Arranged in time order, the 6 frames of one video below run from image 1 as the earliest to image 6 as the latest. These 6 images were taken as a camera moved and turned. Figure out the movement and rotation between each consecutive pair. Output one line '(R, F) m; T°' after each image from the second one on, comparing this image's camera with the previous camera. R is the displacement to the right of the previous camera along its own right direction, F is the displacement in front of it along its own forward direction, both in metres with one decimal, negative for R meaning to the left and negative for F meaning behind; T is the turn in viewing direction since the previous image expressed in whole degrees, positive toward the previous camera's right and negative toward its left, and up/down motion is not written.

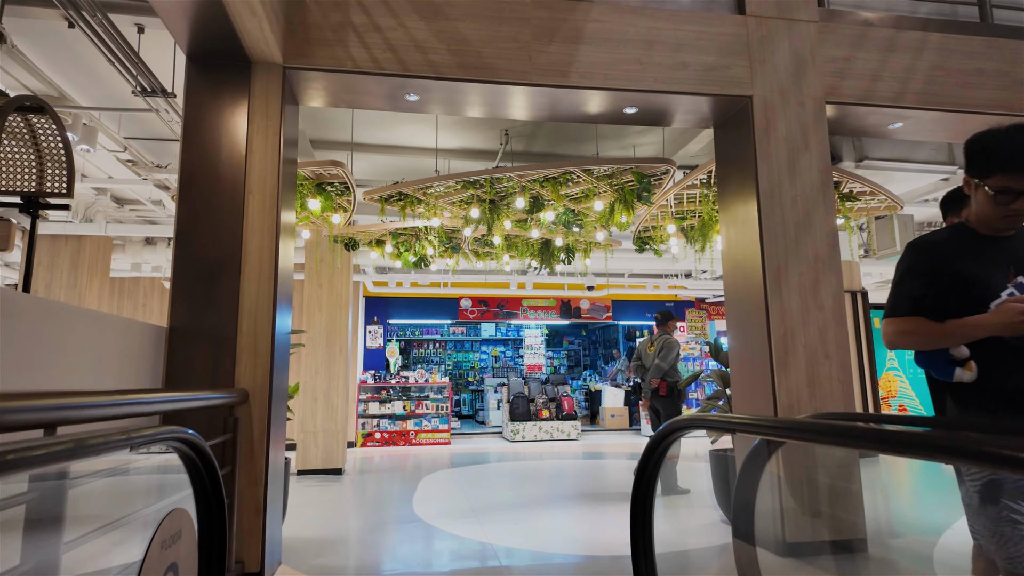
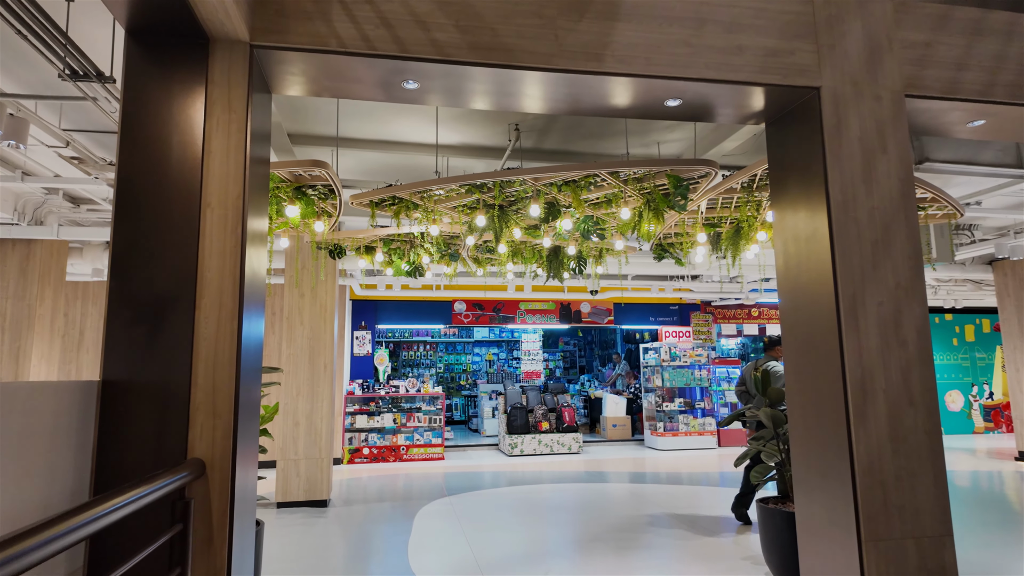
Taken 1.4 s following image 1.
(-0.2, +0.7) m; +1°
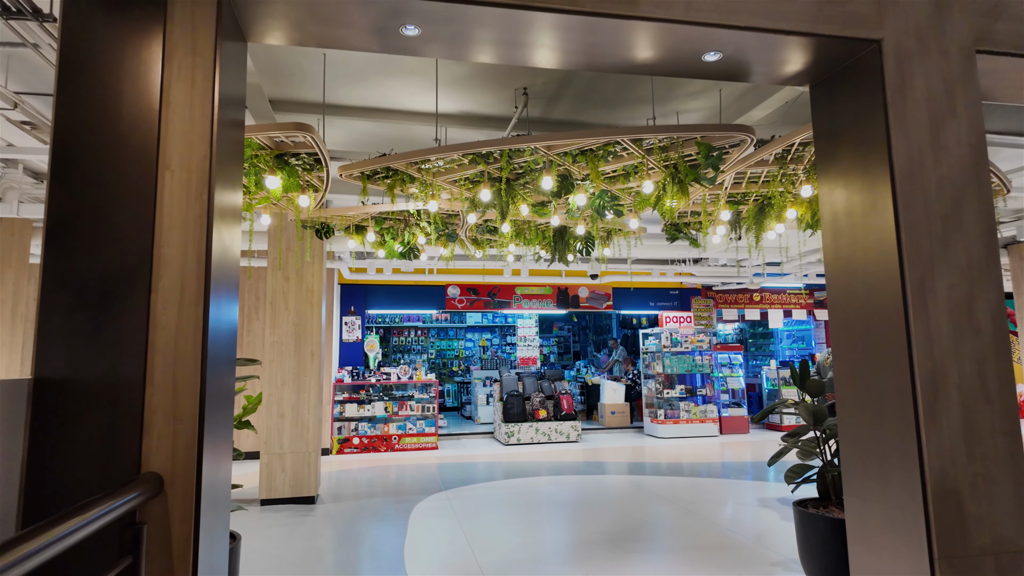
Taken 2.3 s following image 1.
(-0.1, +0.4) m; +1°
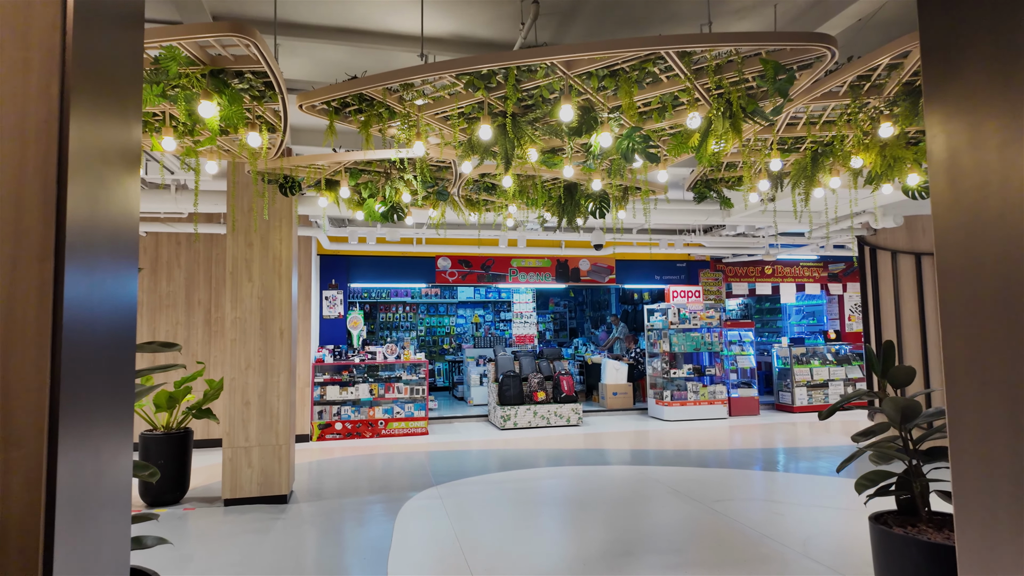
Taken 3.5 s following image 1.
(-0.1, +0.8) m; +1°
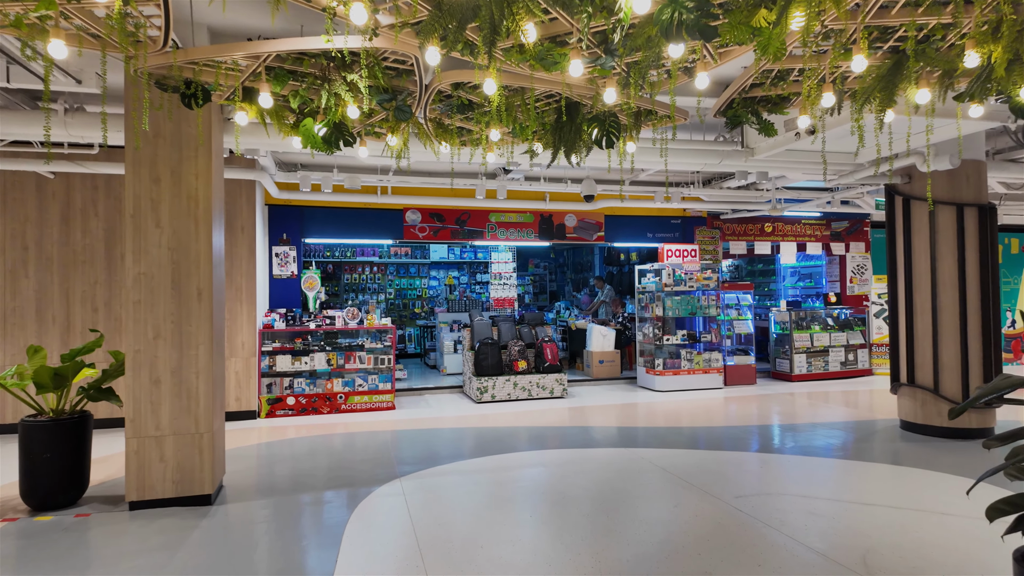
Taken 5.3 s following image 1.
(0.0, +1.0) m; +2°
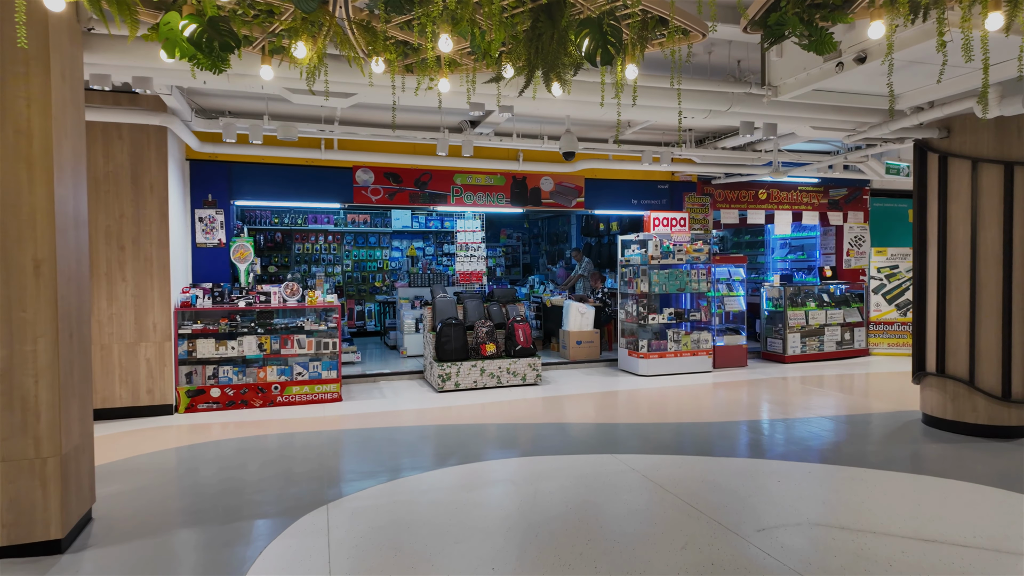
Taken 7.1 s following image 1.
(+0.1, +1.1) m; +3°
